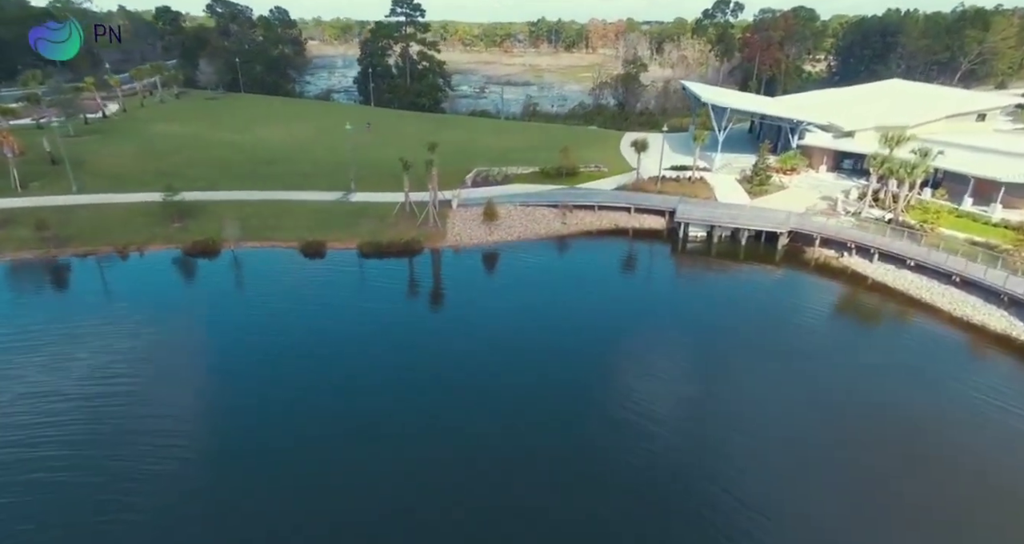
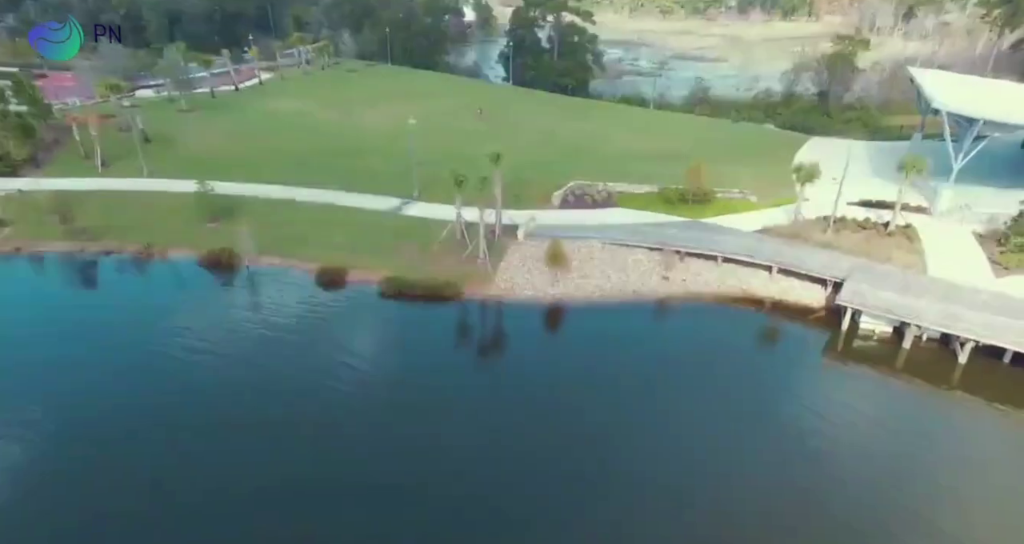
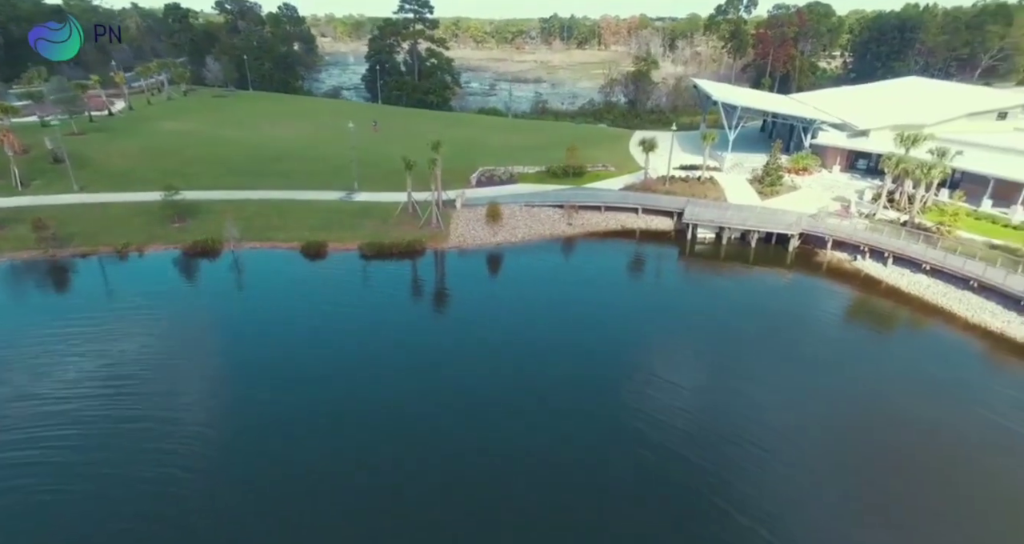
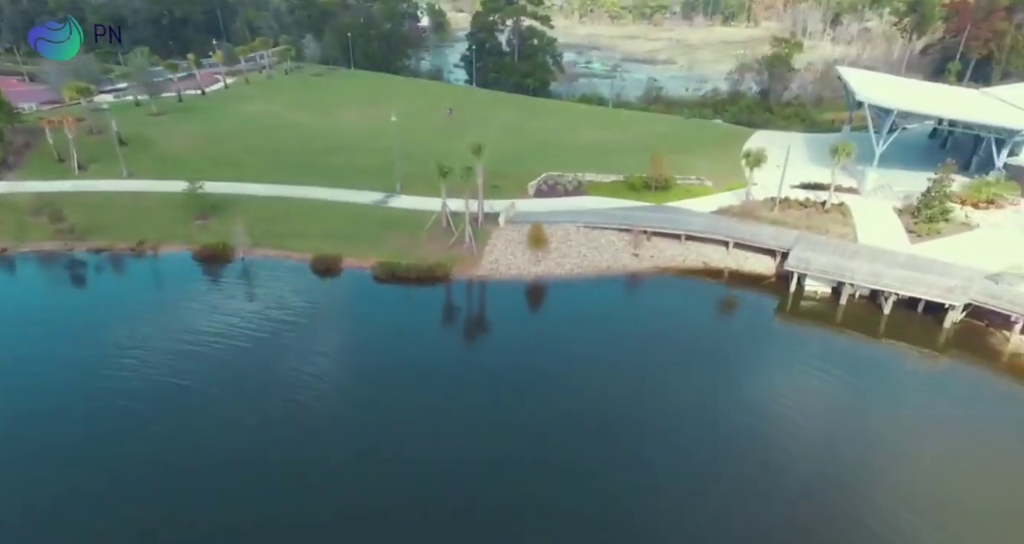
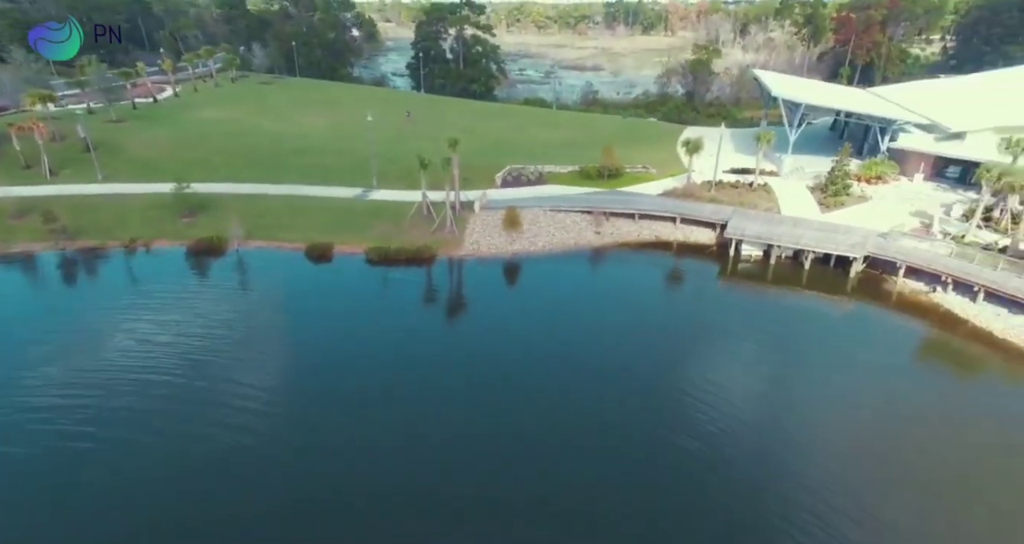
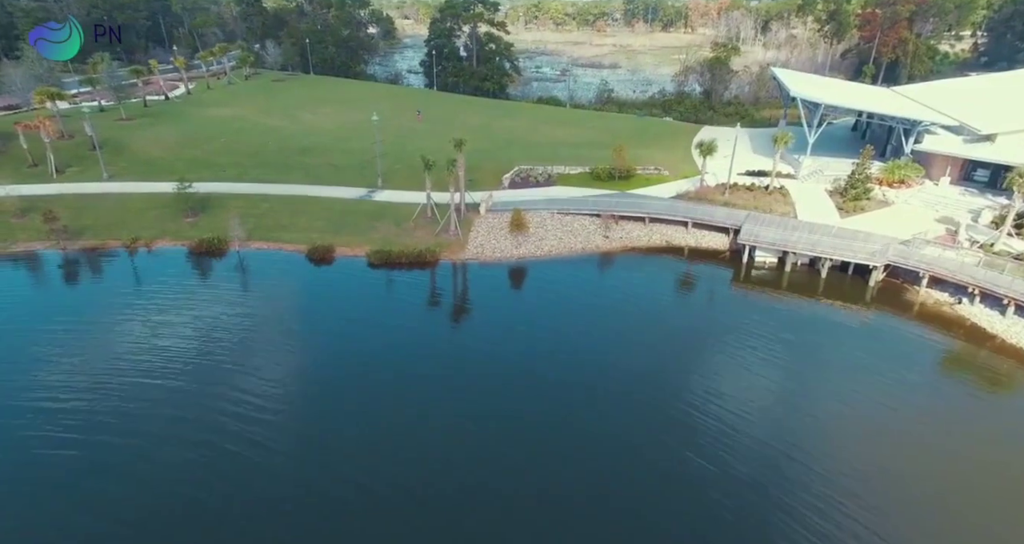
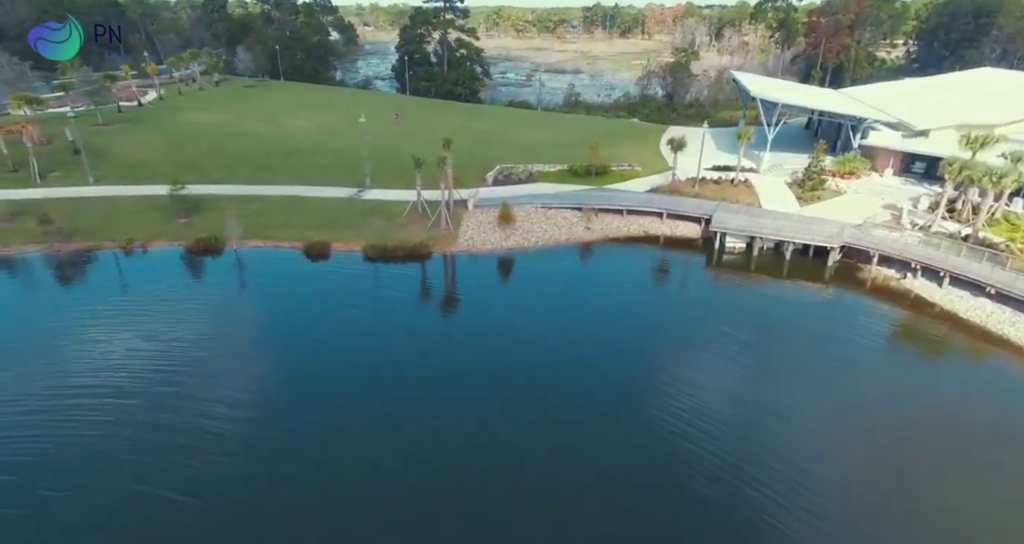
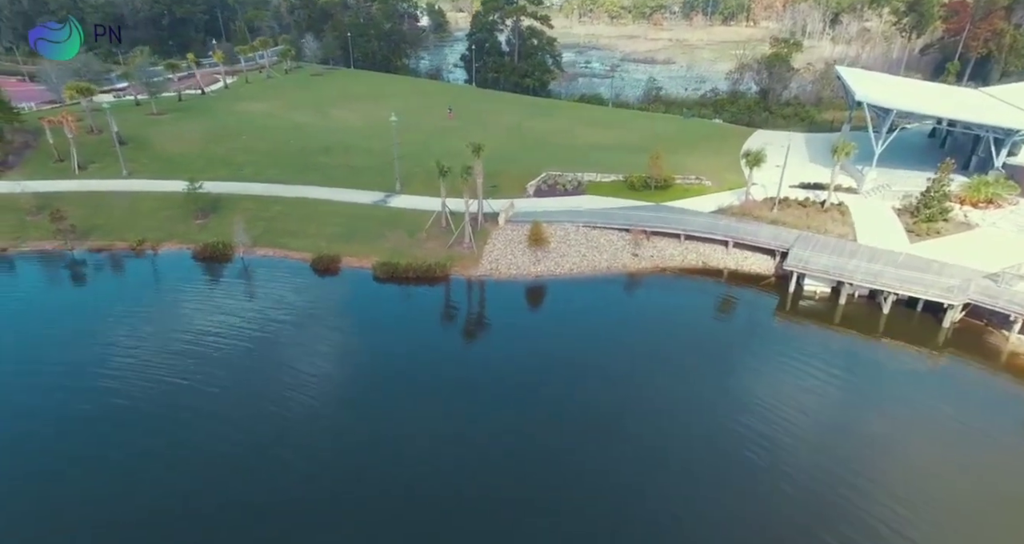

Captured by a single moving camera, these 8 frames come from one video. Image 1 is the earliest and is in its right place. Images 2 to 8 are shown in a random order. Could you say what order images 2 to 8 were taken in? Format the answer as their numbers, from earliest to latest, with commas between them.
7, 6, 8, 2, 4, 5, 3
